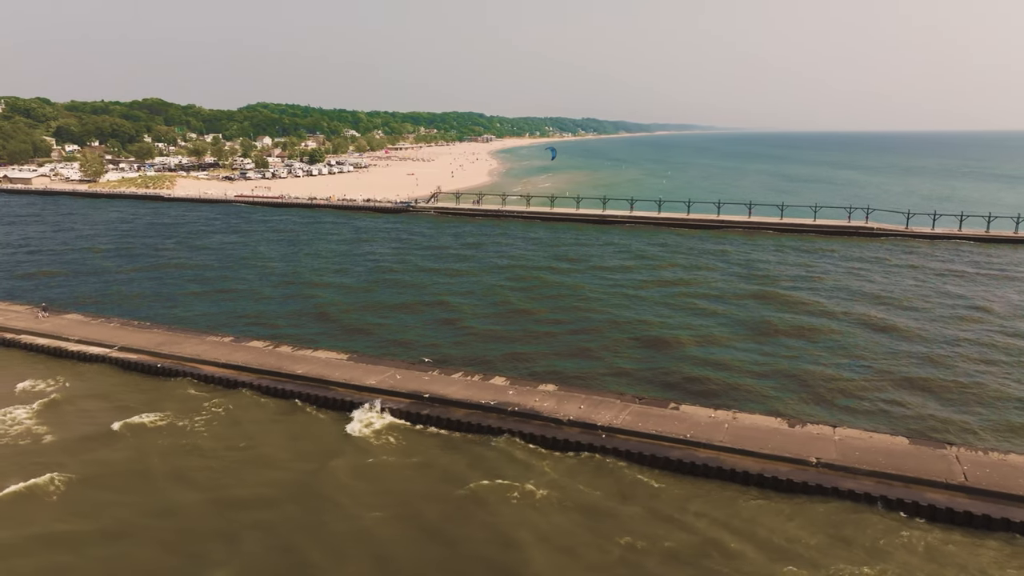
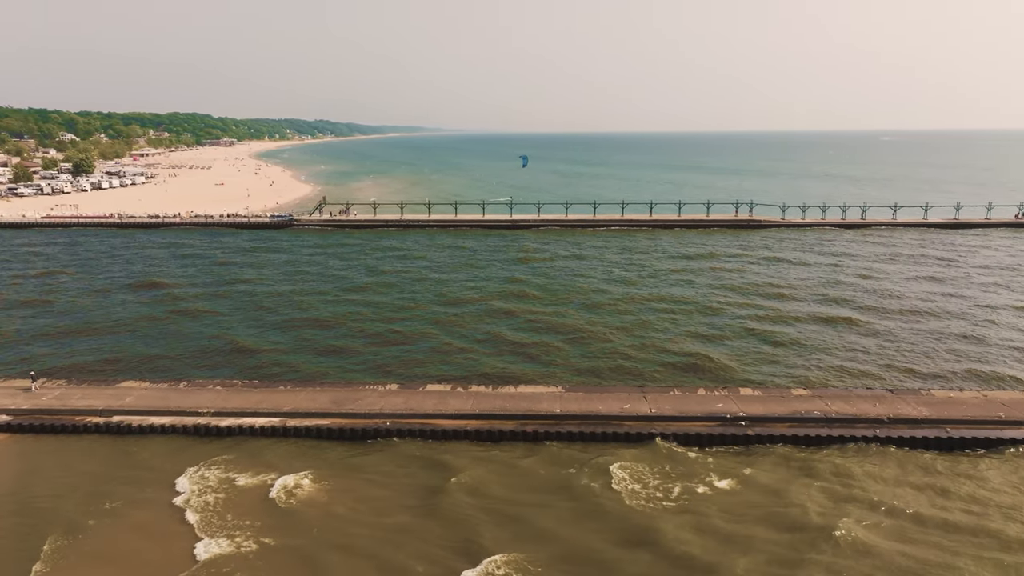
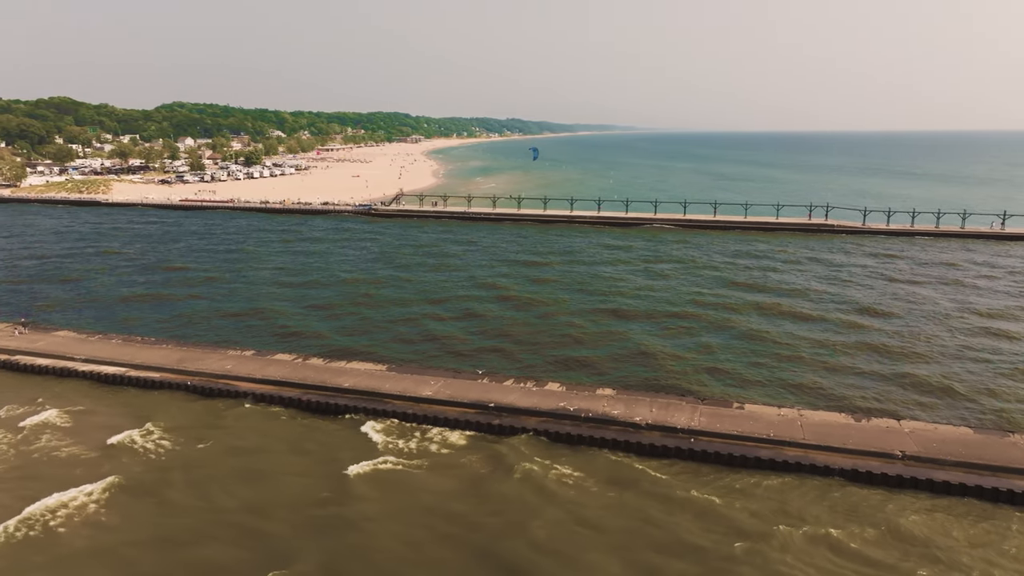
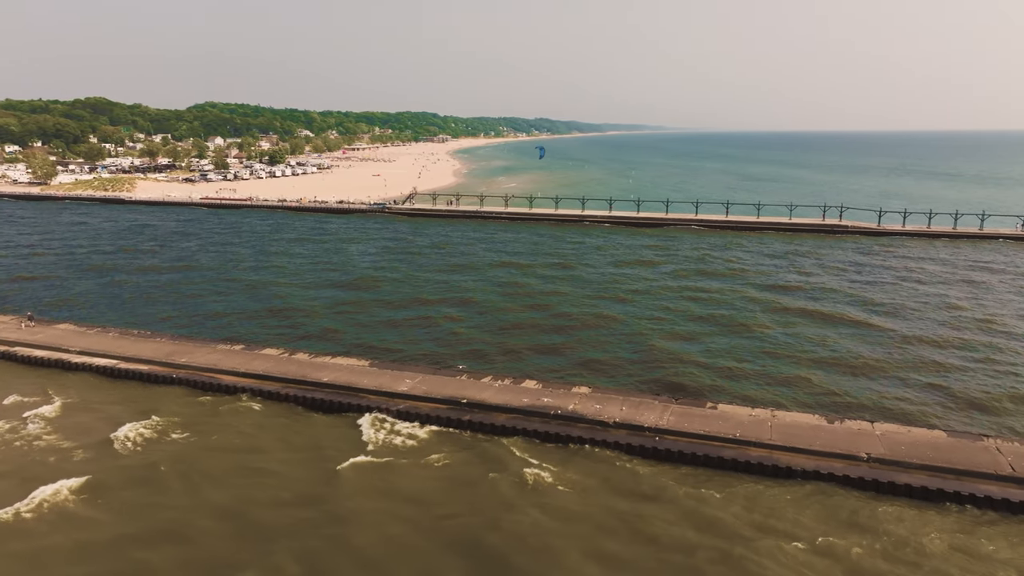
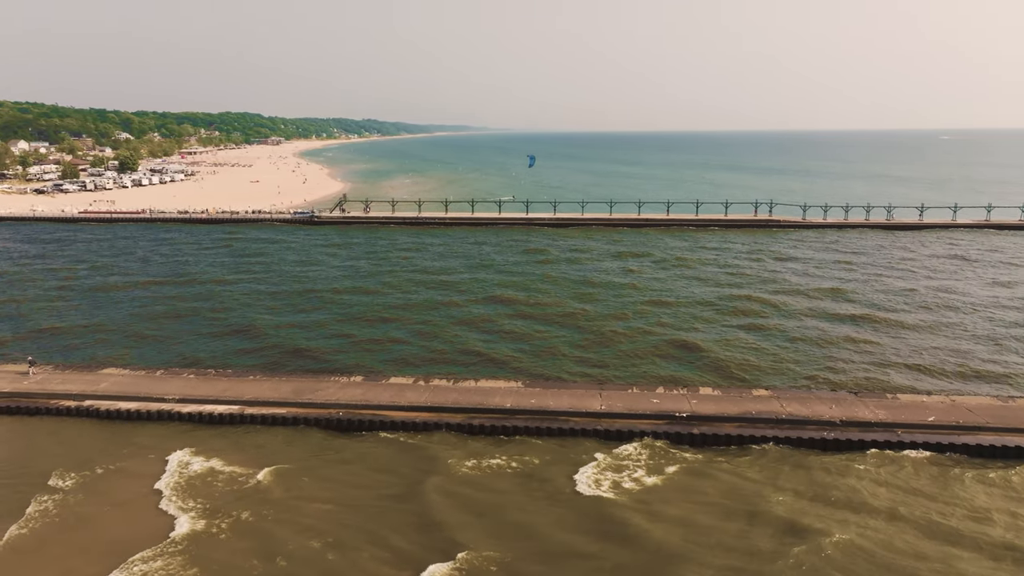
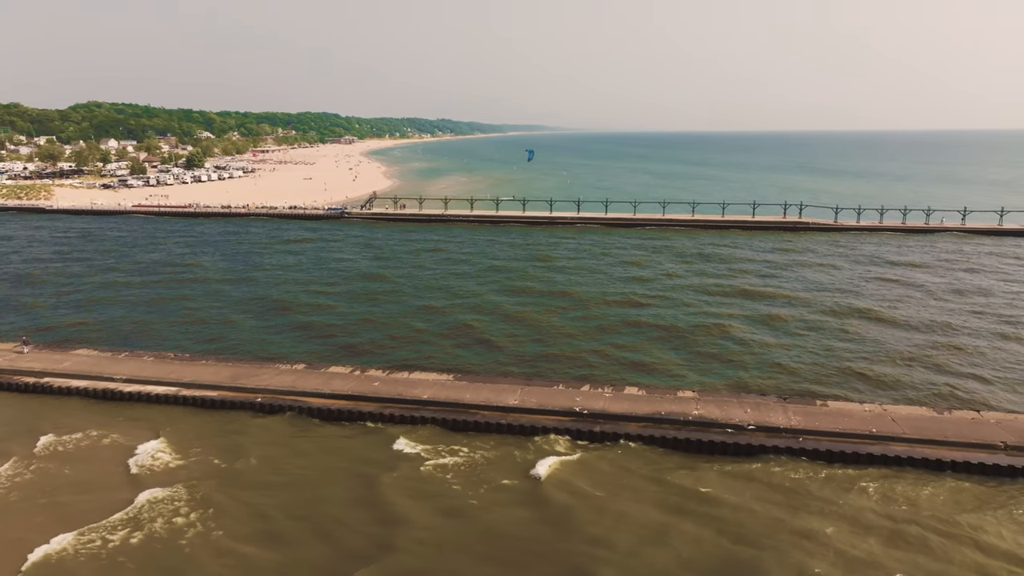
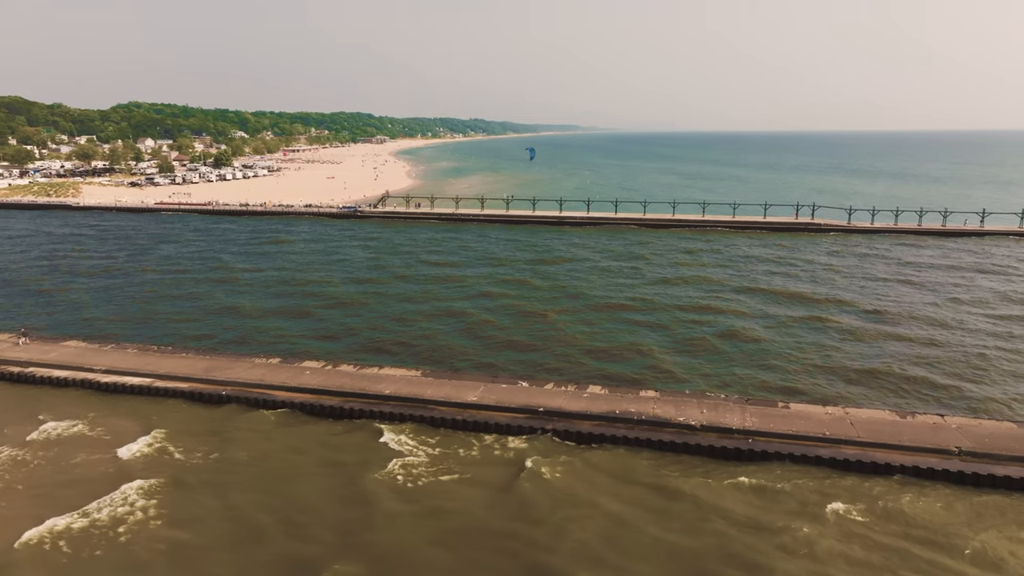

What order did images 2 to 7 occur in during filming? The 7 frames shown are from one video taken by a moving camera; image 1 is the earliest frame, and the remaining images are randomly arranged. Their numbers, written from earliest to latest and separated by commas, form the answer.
4, 3, 7, 6, 5, 2
